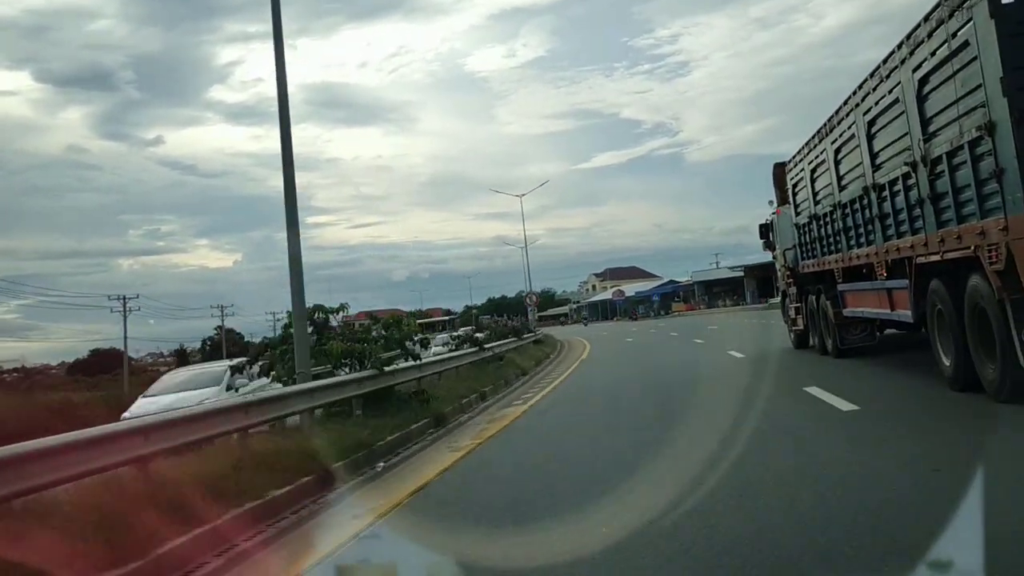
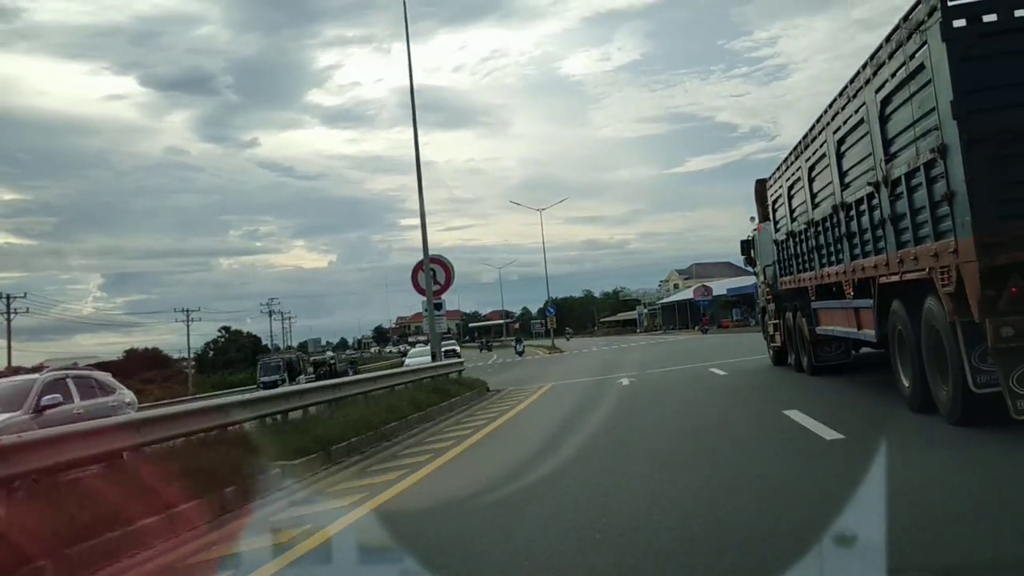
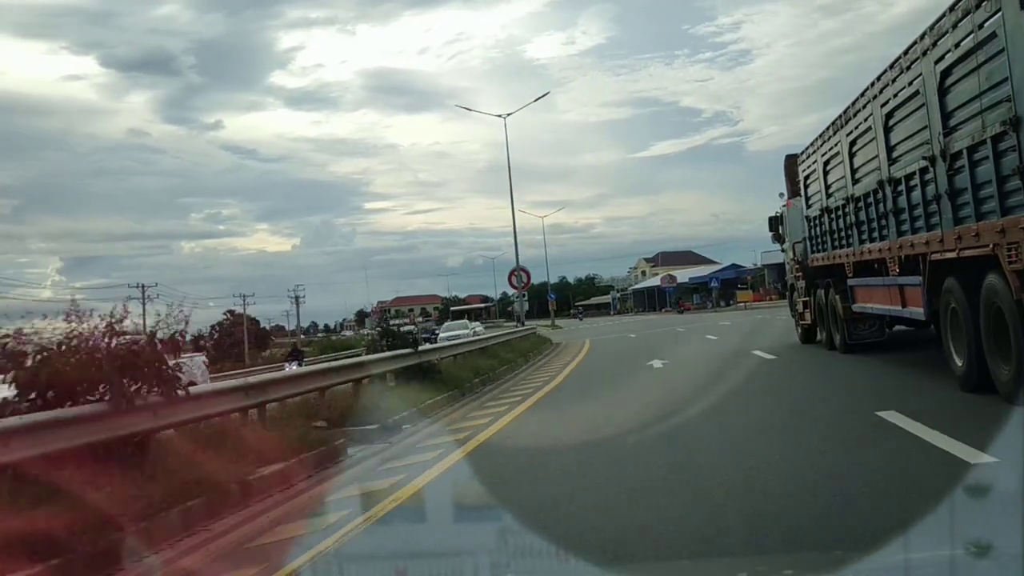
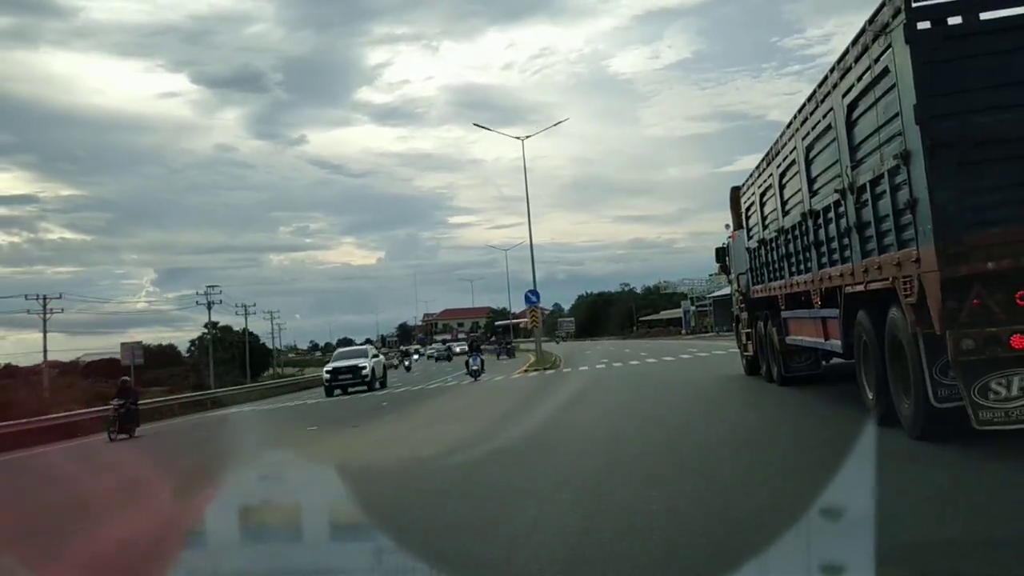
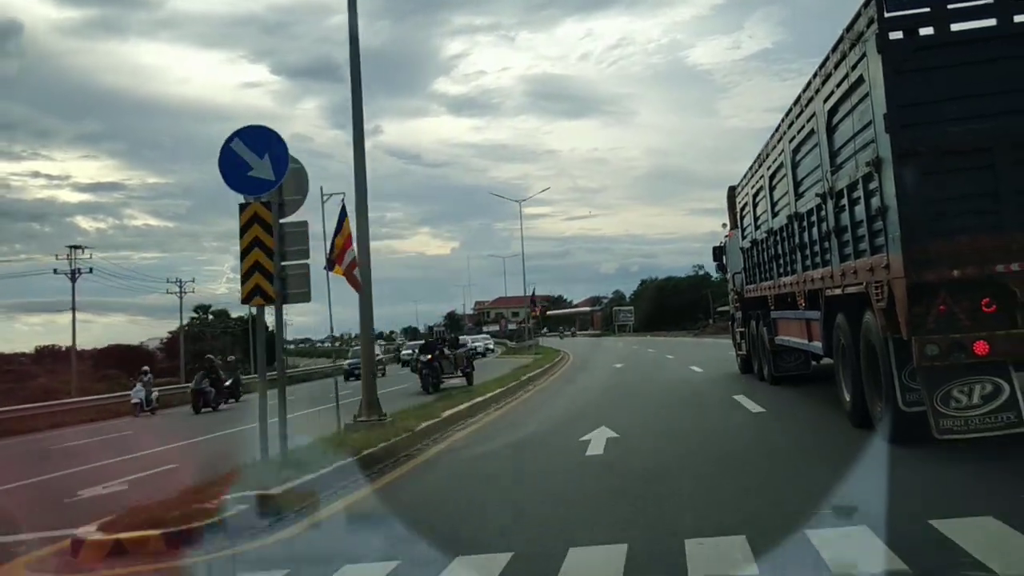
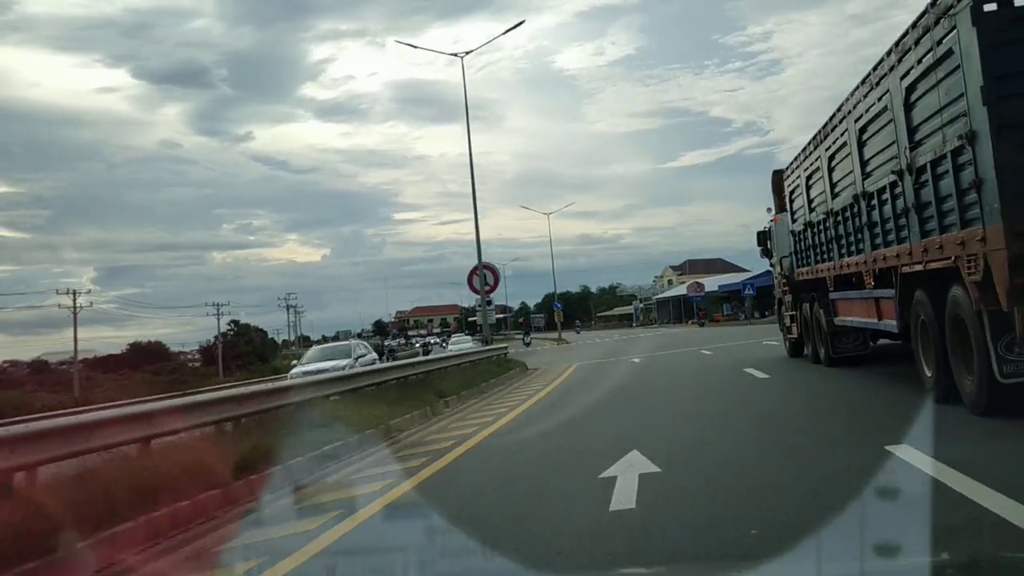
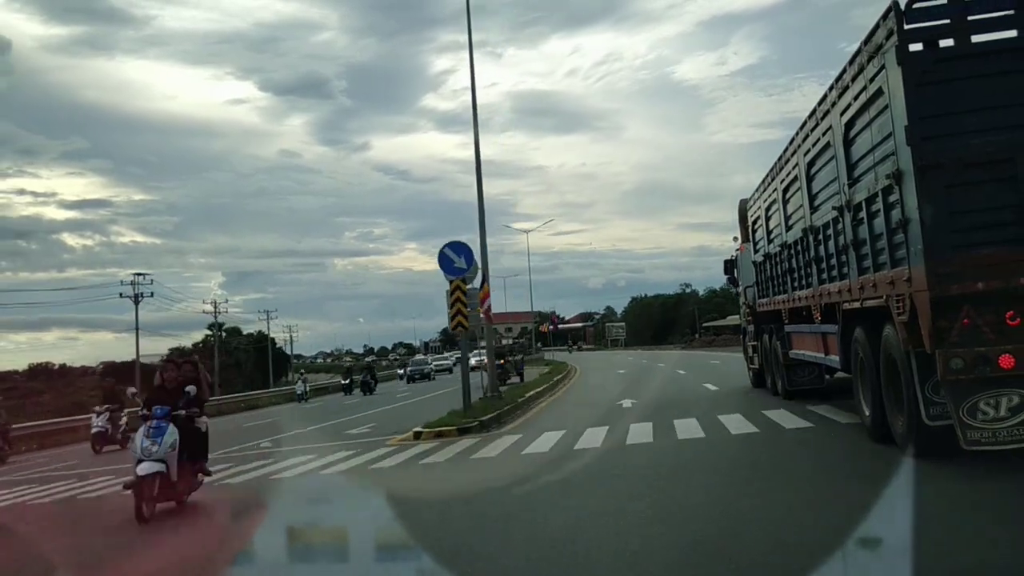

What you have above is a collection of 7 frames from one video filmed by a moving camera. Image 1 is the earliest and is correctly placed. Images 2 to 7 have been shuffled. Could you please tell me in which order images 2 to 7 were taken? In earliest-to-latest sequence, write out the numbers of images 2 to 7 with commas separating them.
3, 6, 2, 4, 7, 5
